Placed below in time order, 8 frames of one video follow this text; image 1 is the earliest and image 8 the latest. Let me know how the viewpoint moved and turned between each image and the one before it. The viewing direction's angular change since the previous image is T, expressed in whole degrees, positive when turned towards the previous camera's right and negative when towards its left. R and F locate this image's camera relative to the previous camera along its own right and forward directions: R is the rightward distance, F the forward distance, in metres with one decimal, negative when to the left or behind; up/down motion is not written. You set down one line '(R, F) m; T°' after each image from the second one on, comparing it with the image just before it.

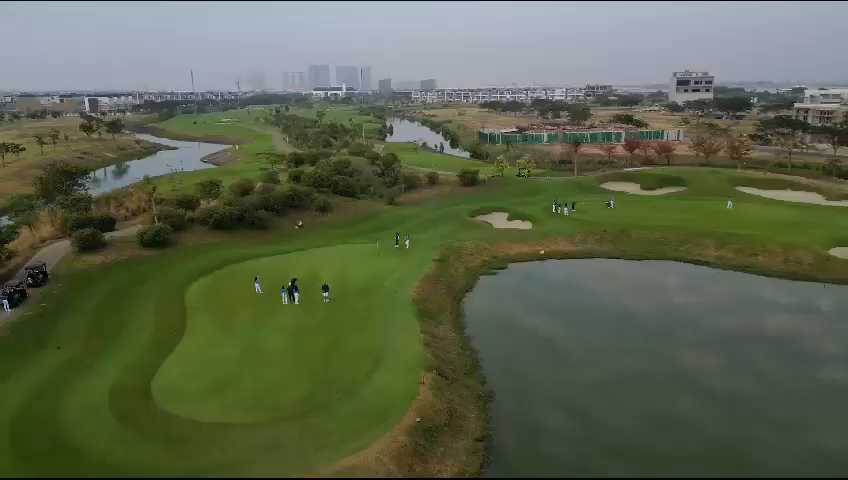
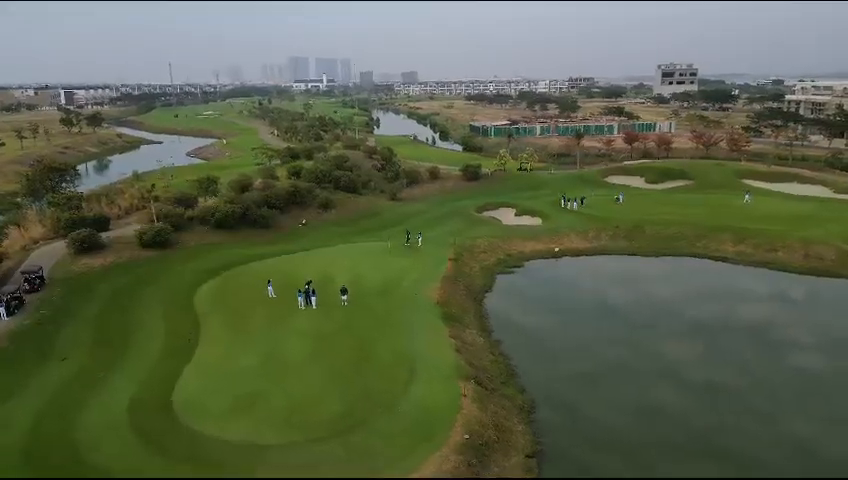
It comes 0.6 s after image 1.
(-2.2, +1.6) m; +2°
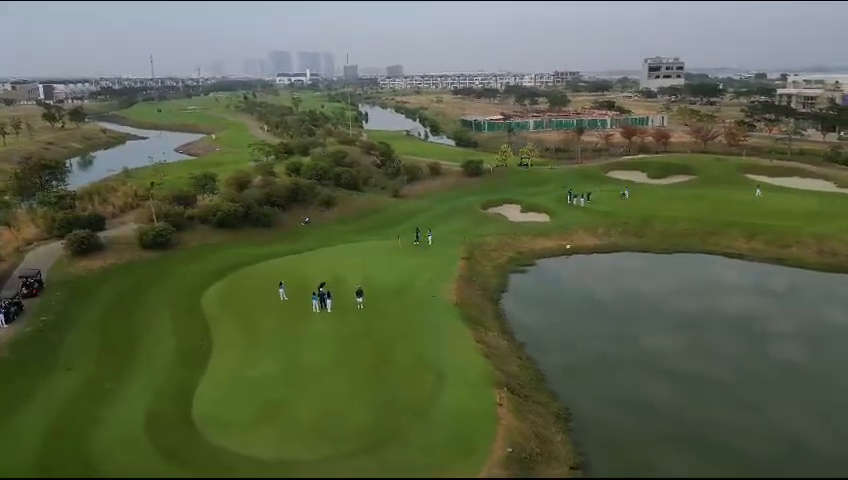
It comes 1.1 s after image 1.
(-1.8, +1.1) m; +1°
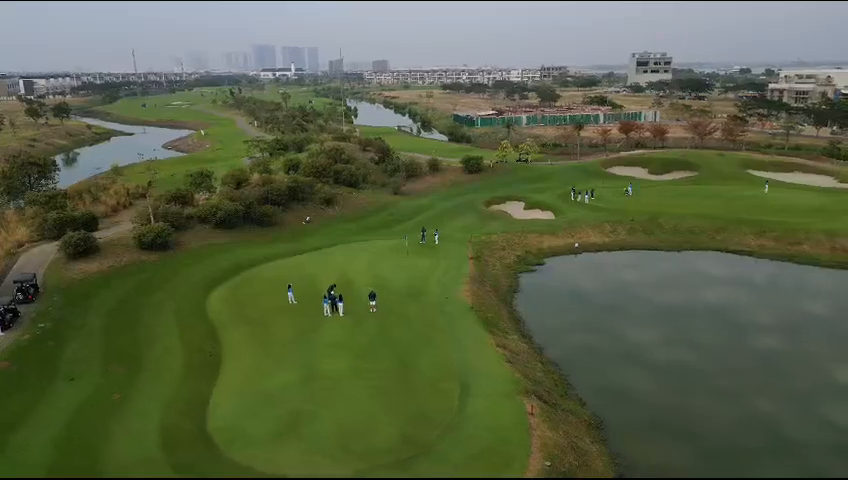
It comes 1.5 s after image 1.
(-1.4, +1.0) m; +1°
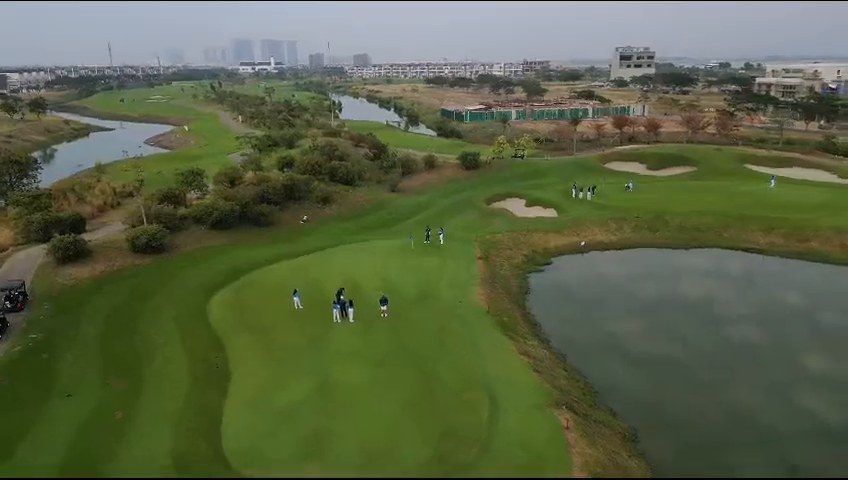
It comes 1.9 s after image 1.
(-1.5, +1.3) m; +2°
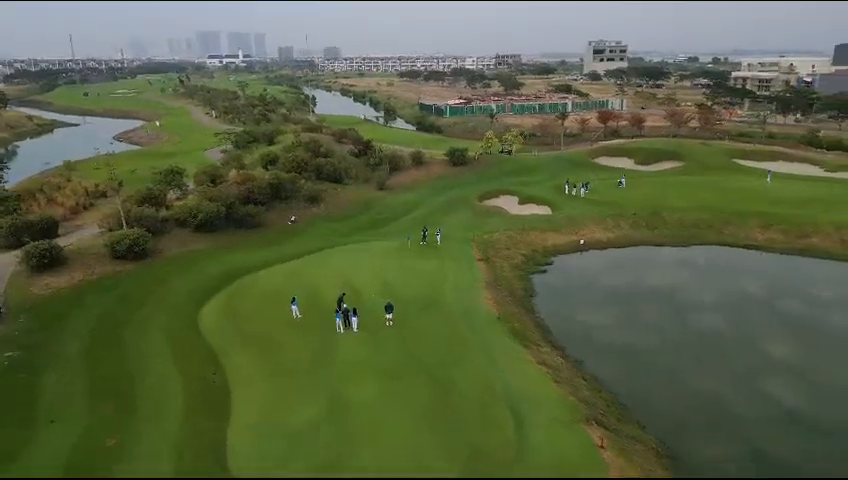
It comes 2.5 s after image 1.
(-1.6, +1.6) m; +3°
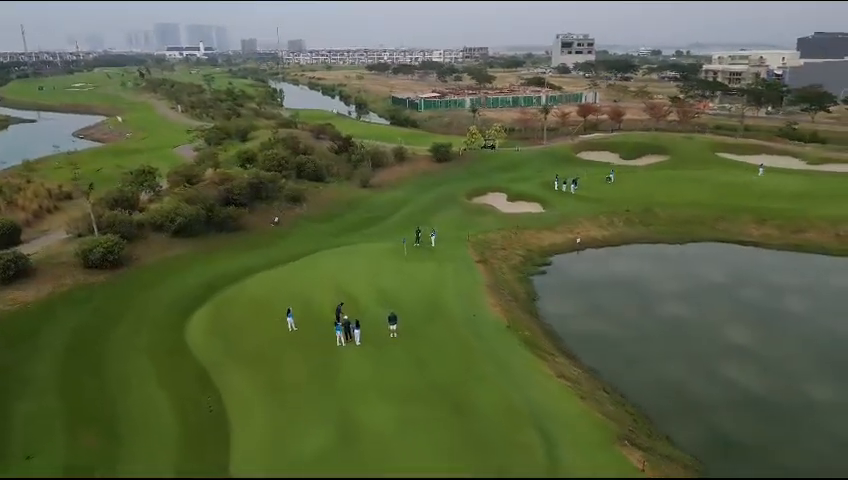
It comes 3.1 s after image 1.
(-1.6, +1.8) m; +3°
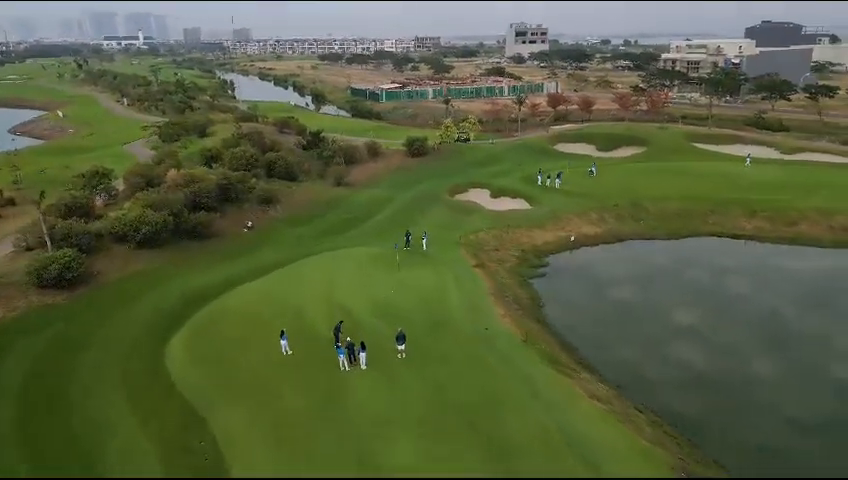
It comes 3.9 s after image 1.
(-2.1, +2.6) m; +4°
